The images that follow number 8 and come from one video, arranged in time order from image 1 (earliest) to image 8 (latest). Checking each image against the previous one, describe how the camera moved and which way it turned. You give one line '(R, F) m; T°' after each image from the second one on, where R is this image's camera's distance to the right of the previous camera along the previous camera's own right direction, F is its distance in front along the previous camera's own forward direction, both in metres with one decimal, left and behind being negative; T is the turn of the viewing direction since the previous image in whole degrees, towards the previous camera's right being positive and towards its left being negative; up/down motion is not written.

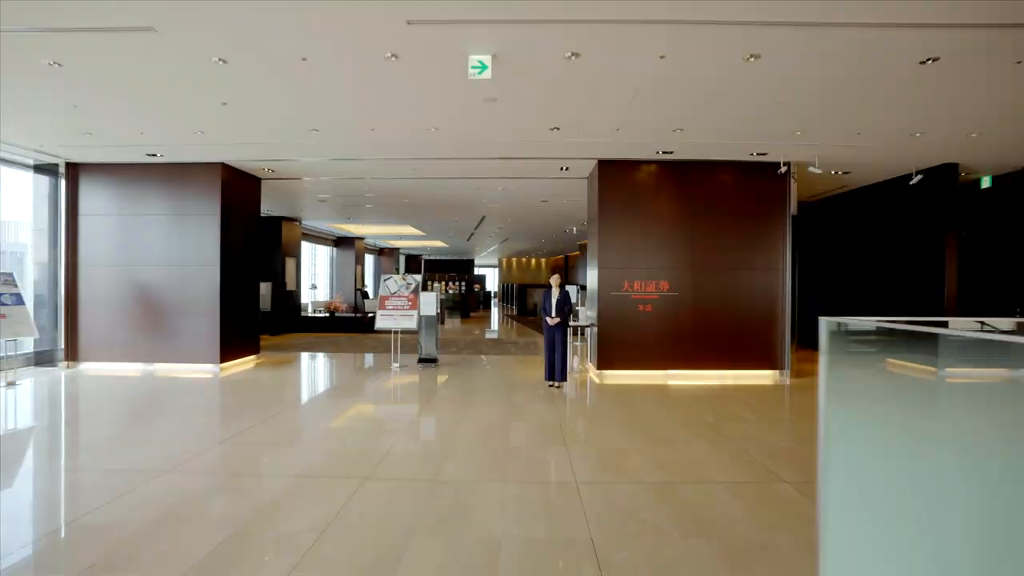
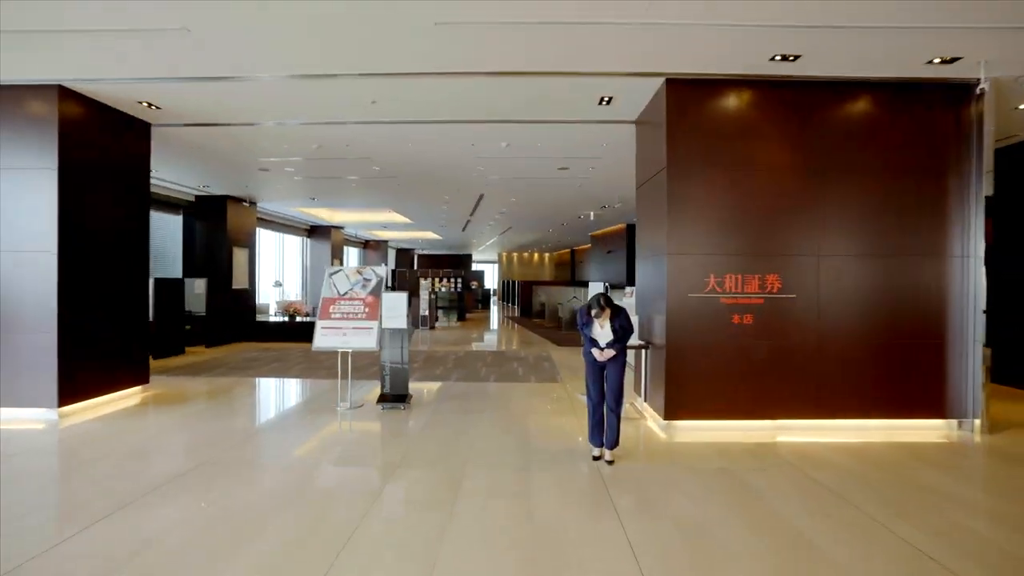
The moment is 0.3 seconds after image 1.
(-0.1, +2.7) m; 0°
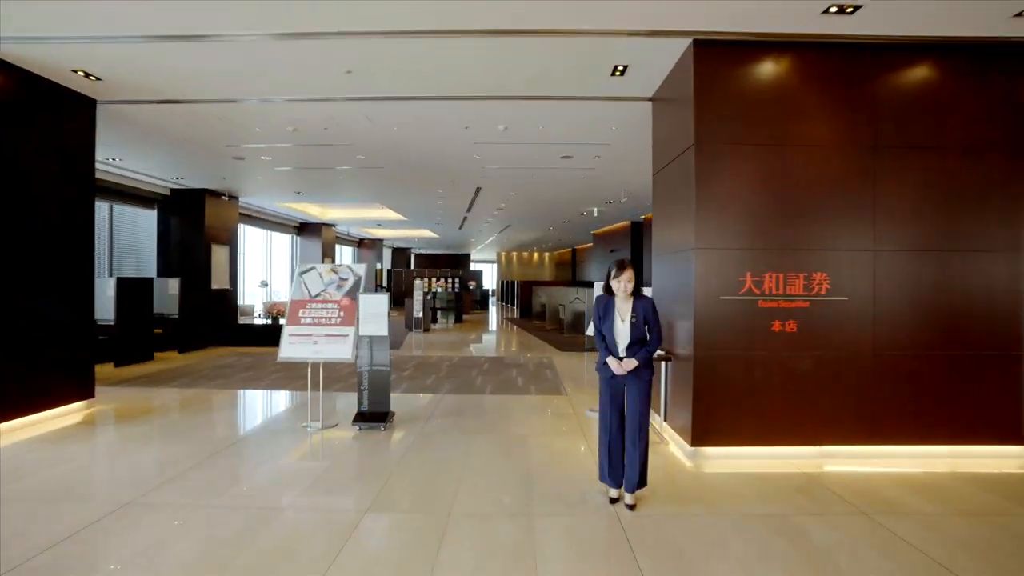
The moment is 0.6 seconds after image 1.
(0.0, +0.7) m; 0°
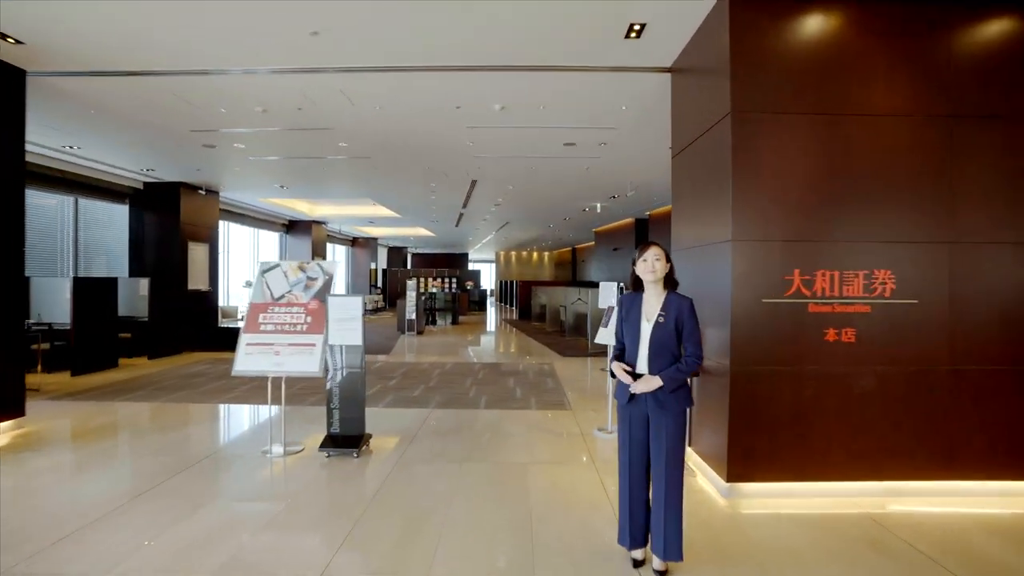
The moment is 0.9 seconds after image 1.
(0.0, +0.7) m; 0°
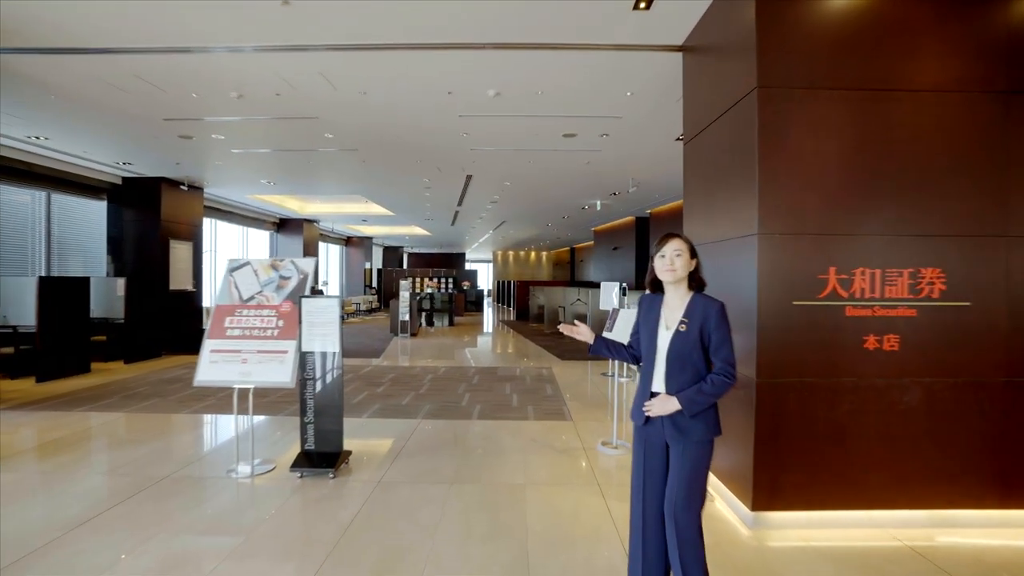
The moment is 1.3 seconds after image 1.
(0.0, +0.4) m; 0°
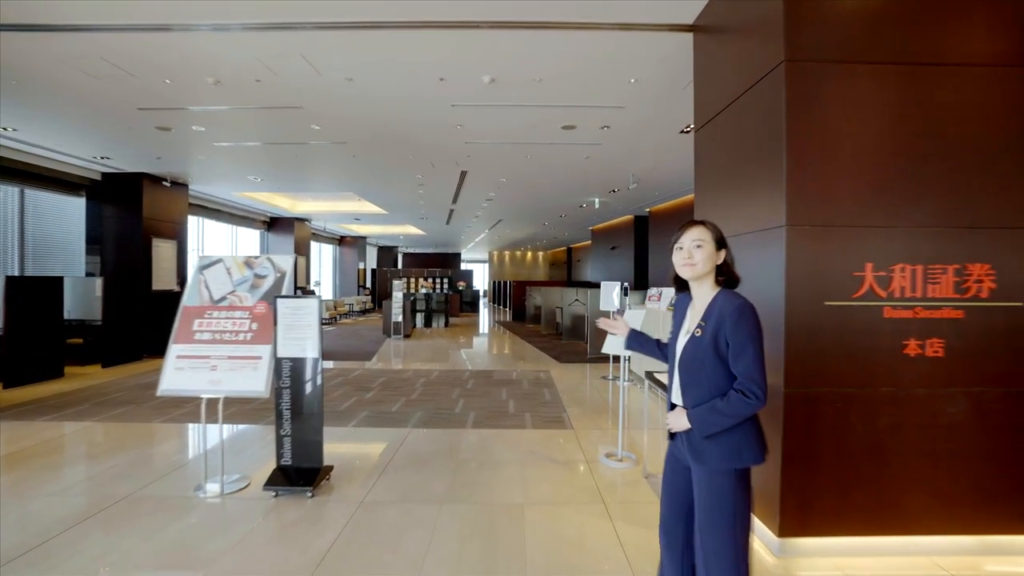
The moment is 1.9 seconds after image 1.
(0.0, +0.3) m; 0°
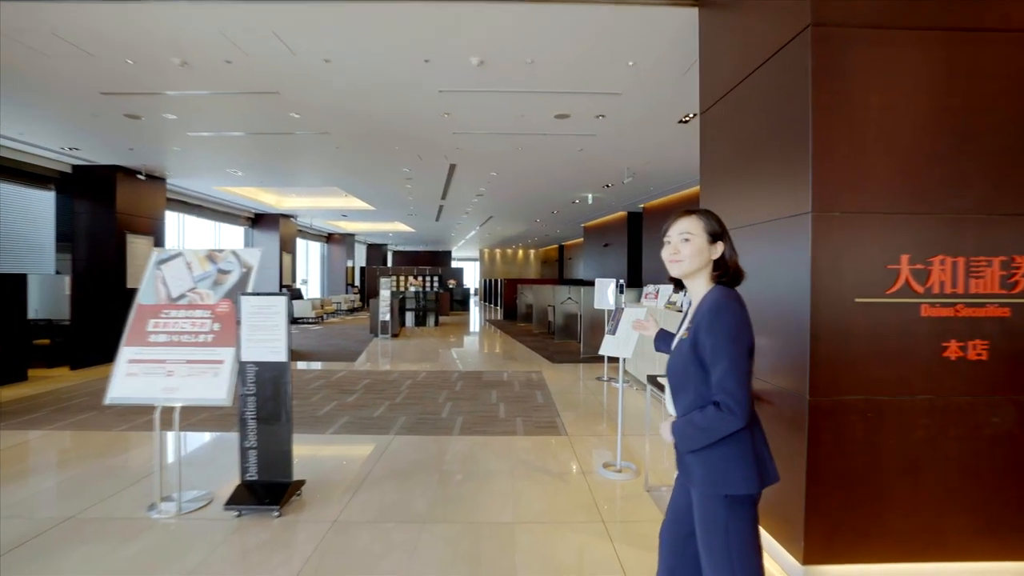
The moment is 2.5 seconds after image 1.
(0.0, +0.3) m; +1°
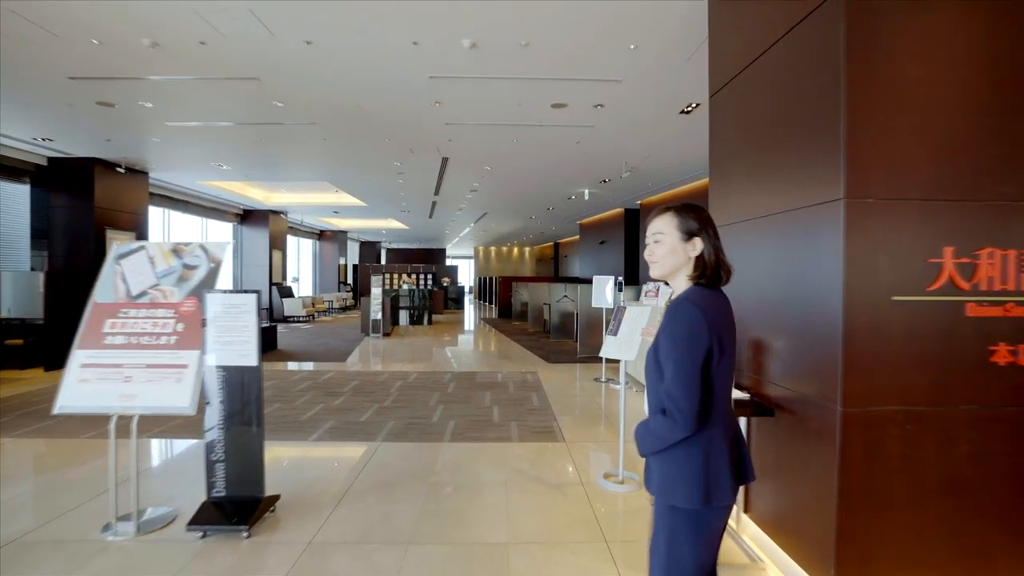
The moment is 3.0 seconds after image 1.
(0.0, +0.2) m; +1°
